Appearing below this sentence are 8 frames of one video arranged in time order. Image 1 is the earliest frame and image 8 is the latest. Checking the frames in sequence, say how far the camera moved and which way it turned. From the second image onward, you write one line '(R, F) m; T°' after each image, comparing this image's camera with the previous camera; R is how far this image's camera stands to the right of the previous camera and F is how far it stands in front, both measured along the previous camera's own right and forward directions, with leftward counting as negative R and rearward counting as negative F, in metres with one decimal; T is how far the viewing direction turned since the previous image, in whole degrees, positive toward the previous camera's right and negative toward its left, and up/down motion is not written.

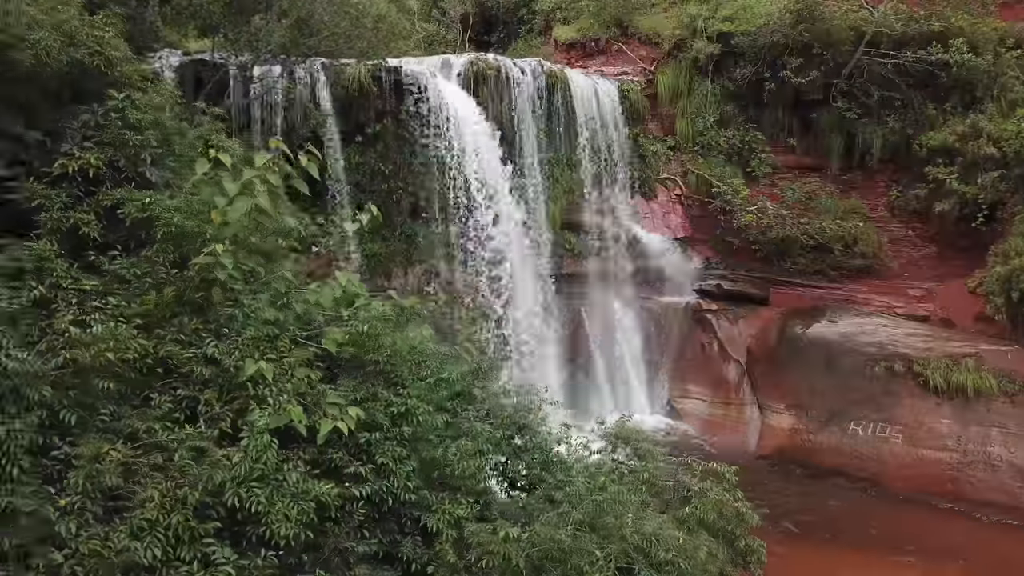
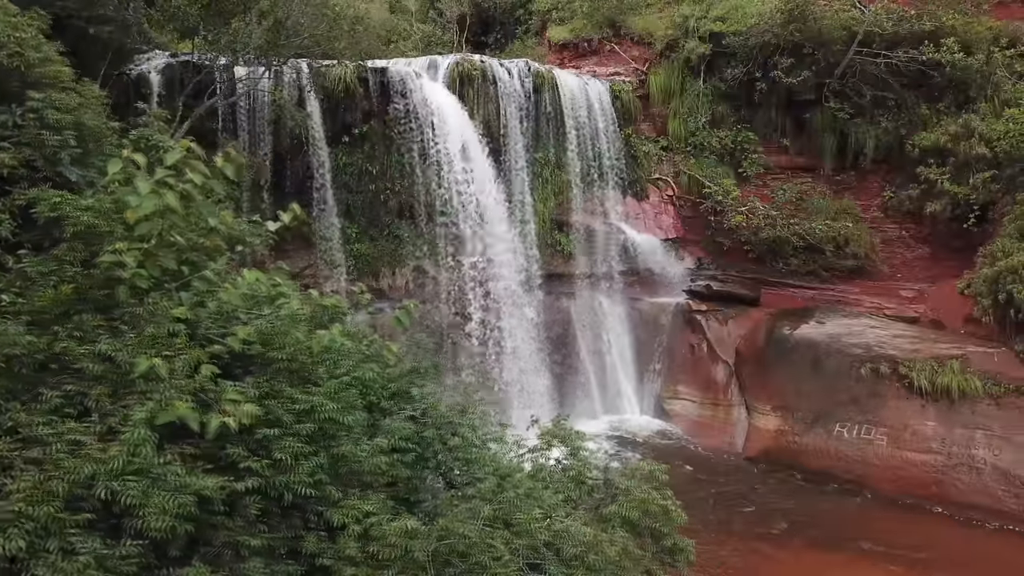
(+0.3, 0.0) m; -1°
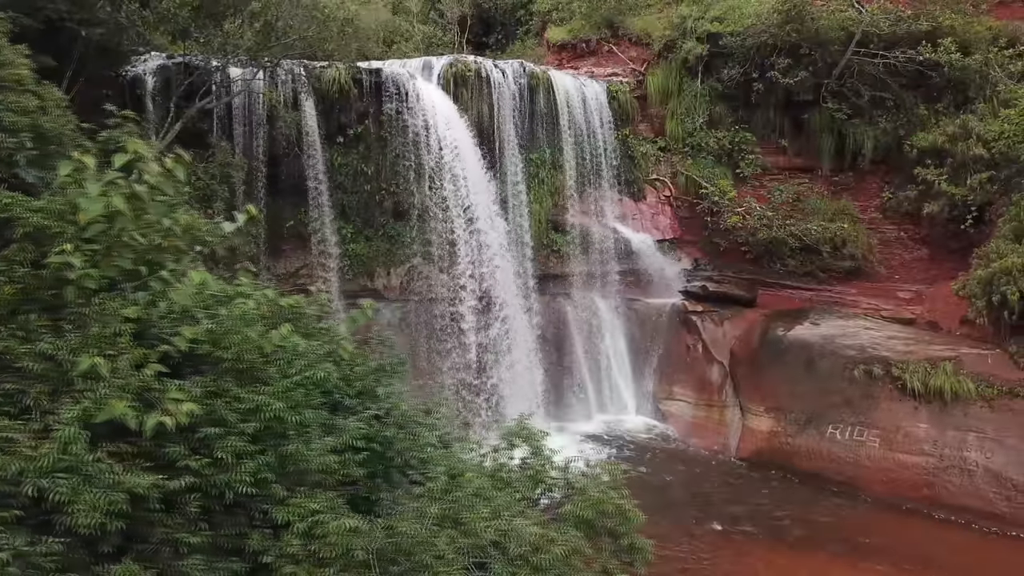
(+0.2, 0.0) m; -1°
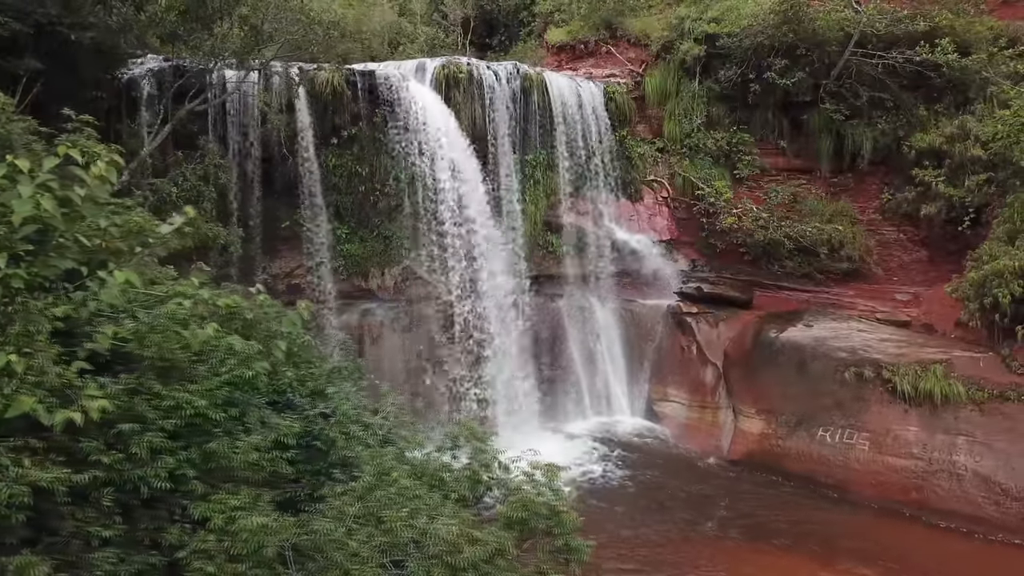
(+0.3, 0.0) m; -1°
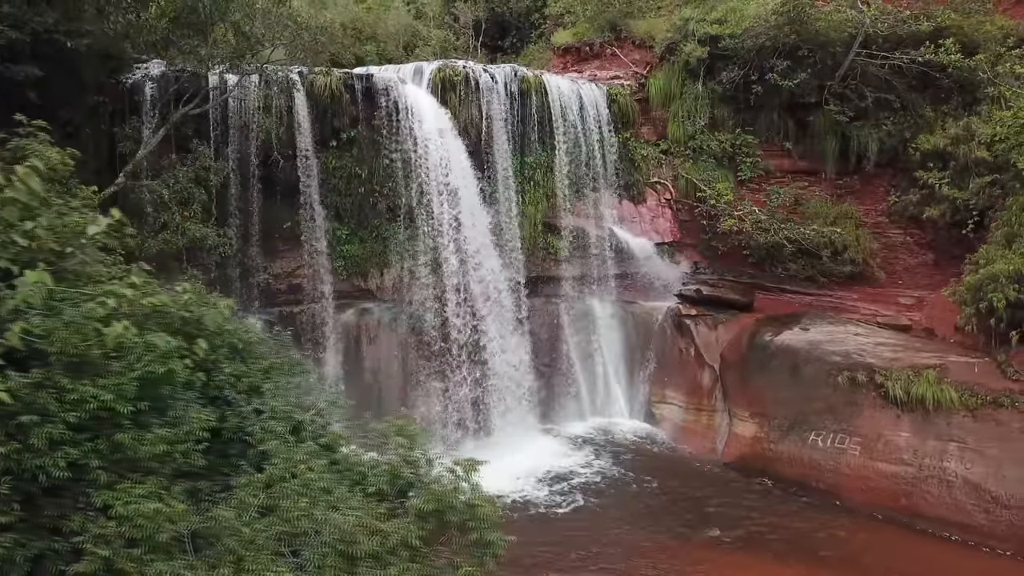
(+0.4, -0.1) m; -2°
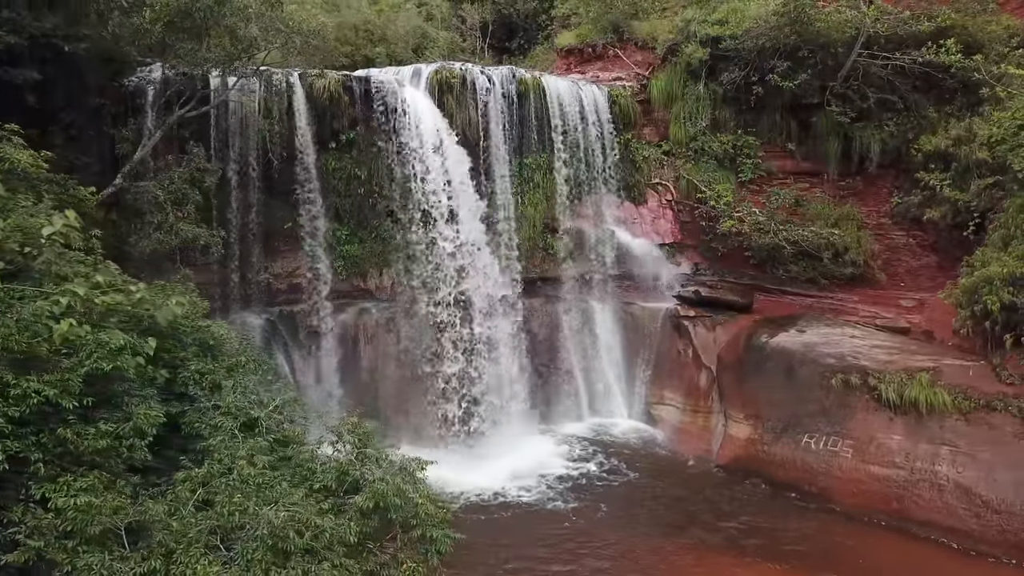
(+0.3, -0.1) m; -1°
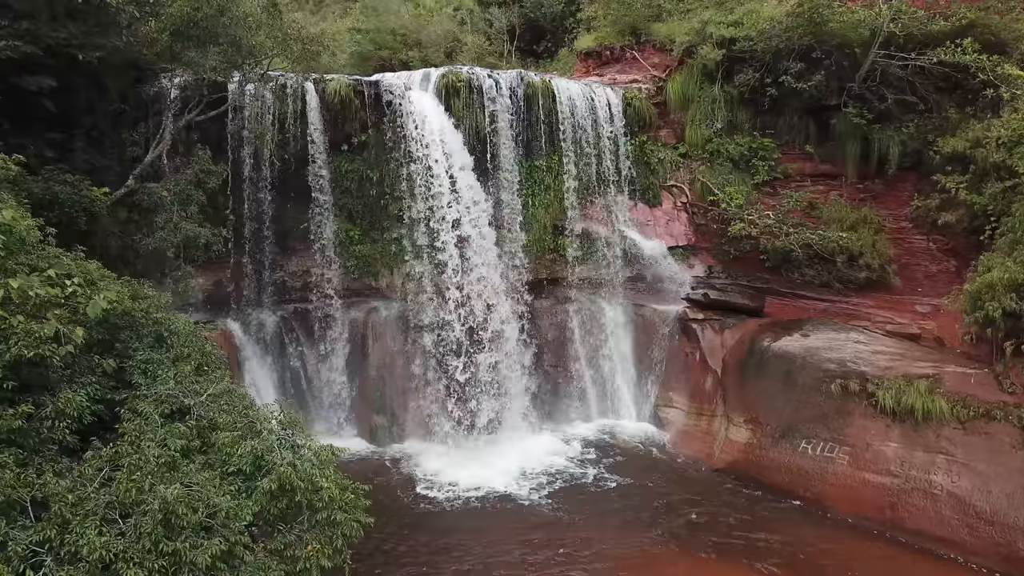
(+0.6, -0.2) m; -4°
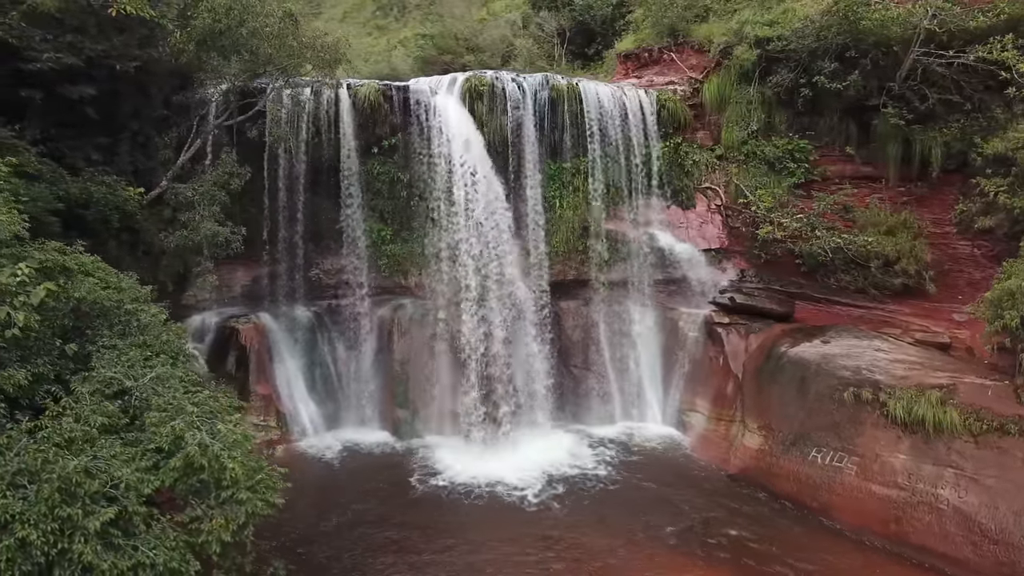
(+0.8, -0.2) m; -6°
